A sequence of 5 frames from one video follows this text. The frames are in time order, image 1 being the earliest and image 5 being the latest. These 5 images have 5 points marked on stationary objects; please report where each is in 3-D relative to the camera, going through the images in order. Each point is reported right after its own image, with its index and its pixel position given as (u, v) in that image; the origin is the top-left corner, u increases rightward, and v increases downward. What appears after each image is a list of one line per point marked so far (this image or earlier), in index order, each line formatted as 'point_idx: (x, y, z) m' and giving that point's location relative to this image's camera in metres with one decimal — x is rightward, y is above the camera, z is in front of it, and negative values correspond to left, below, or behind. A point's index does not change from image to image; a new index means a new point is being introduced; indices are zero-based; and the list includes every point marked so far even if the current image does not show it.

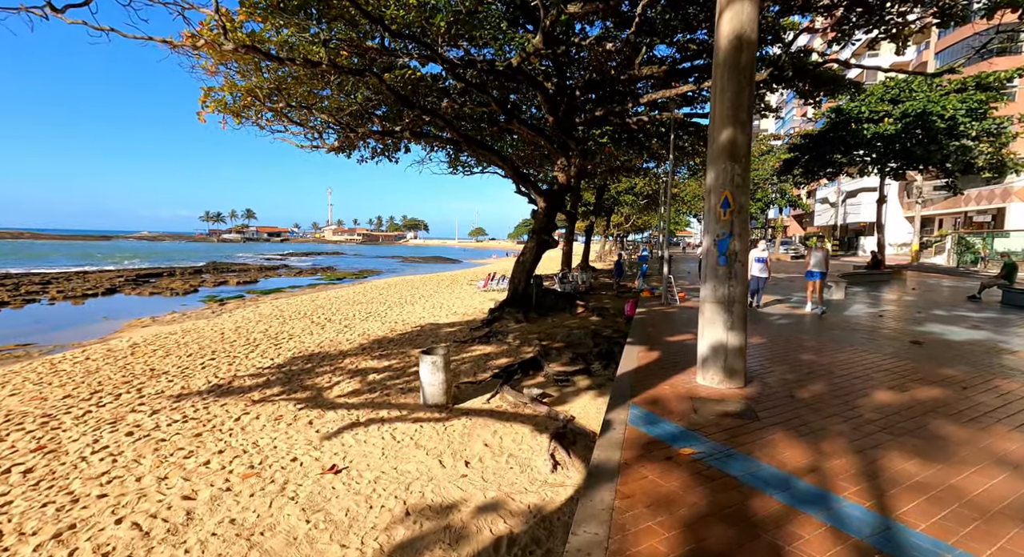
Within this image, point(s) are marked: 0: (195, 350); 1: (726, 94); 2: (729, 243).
0: (-5.6, -1.3, +8.0) m
1: (+1.8, +1.6, +3.8) m
2: (+1.9, +0.3, +3.9) m
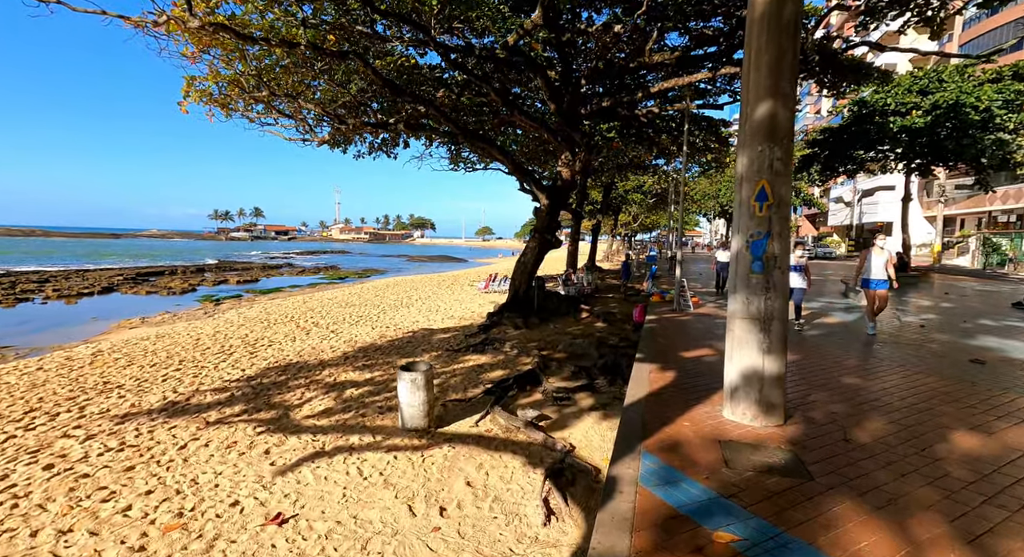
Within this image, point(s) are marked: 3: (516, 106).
0: (-5.7, -1.3, +7.3) m
1: (+1.7, +1.5, +3.0) m
2: (+1.7, +0.2, +3.1) m
3: (+0.1, +4.3, +11.3) m
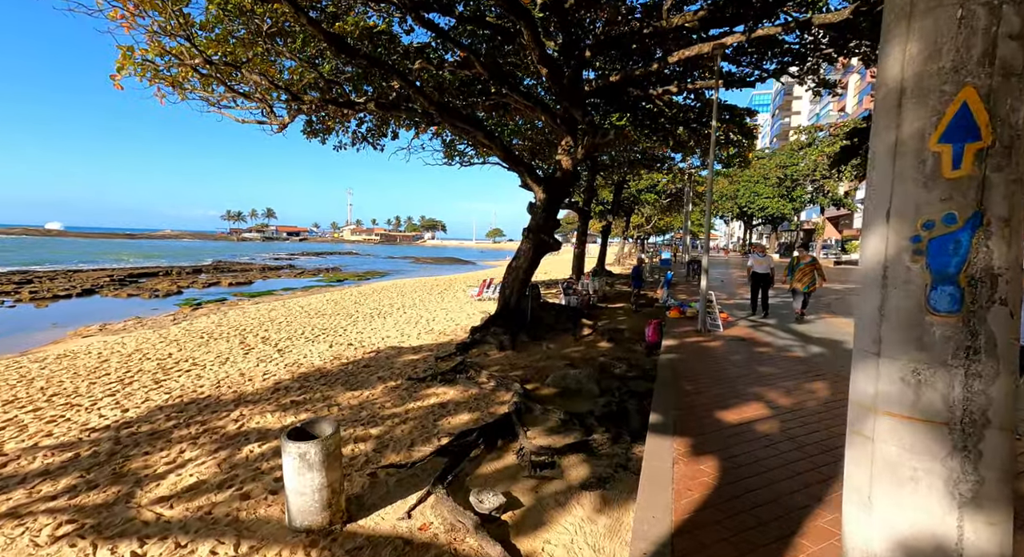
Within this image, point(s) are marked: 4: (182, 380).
0: (-6.0, -1.4, +5.7) m
1: (+1.3, +1.3, +1.2) m
2: (+1.3, +0.1, +1.3) m
3: (-0.1, +4.2, +9.6) m
4: (-4.6, -1.4, +6.4) m
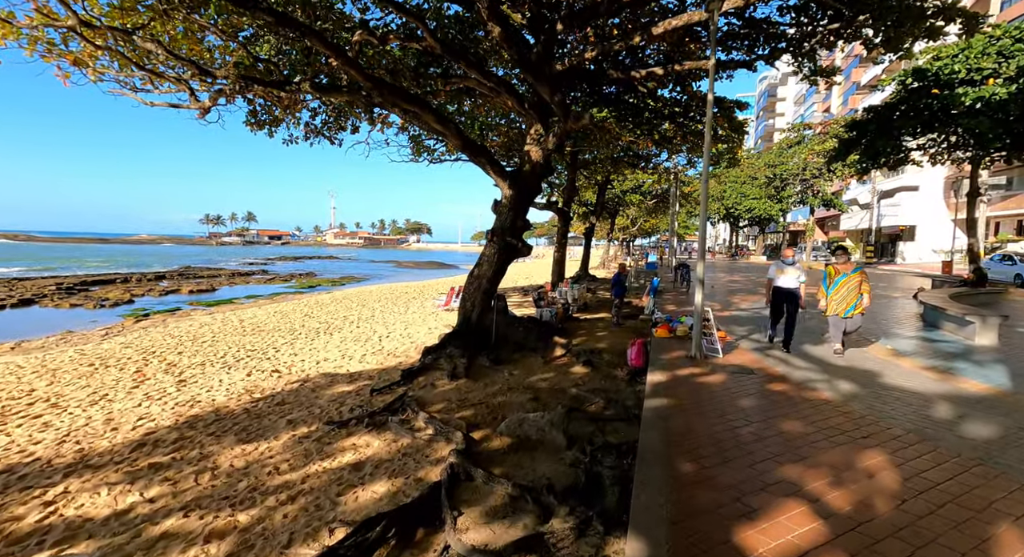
0: (-6.6, -1.6, +4.1) m
1: (+0.8, +1.2, -0.2) m
2: (+0.8, 0.0, -0.1) m
3: (-0.8, +4.0, +8.2) m
4: (-5.2, -1.6, +4.8) m
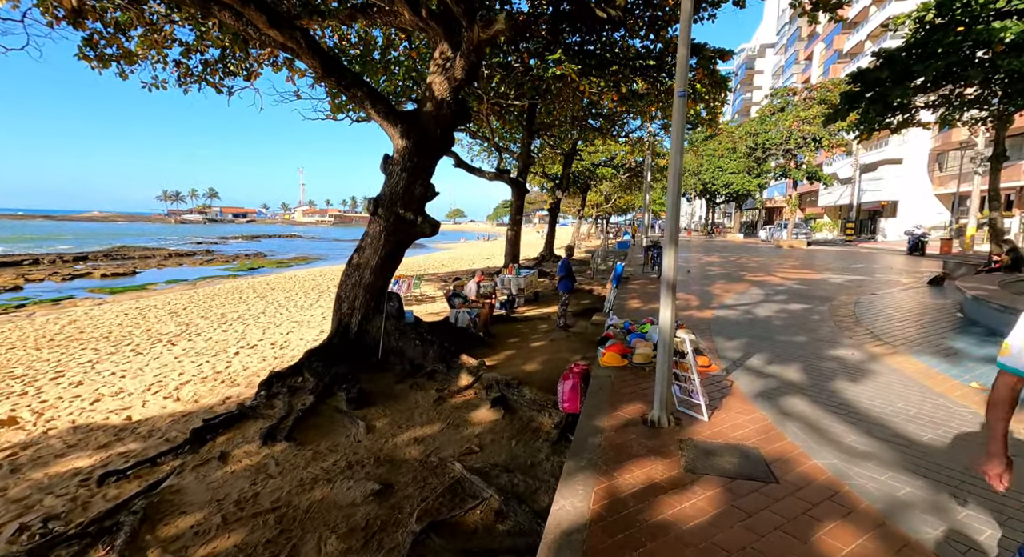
0: (-7.7, -1.8, +1.3) m
1: (-0.2, +0.9, -2.8) m
2: (-0.1, -0.3, -2.6) m
3: (-2.2, +4.1, +5.3) m
4: (-6.4, -1.7, +2.0) m
